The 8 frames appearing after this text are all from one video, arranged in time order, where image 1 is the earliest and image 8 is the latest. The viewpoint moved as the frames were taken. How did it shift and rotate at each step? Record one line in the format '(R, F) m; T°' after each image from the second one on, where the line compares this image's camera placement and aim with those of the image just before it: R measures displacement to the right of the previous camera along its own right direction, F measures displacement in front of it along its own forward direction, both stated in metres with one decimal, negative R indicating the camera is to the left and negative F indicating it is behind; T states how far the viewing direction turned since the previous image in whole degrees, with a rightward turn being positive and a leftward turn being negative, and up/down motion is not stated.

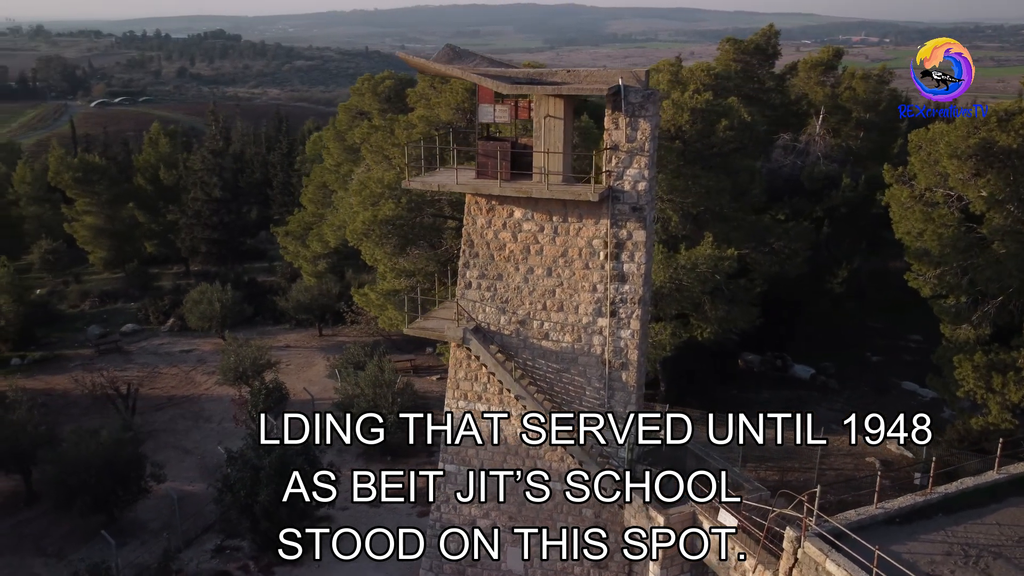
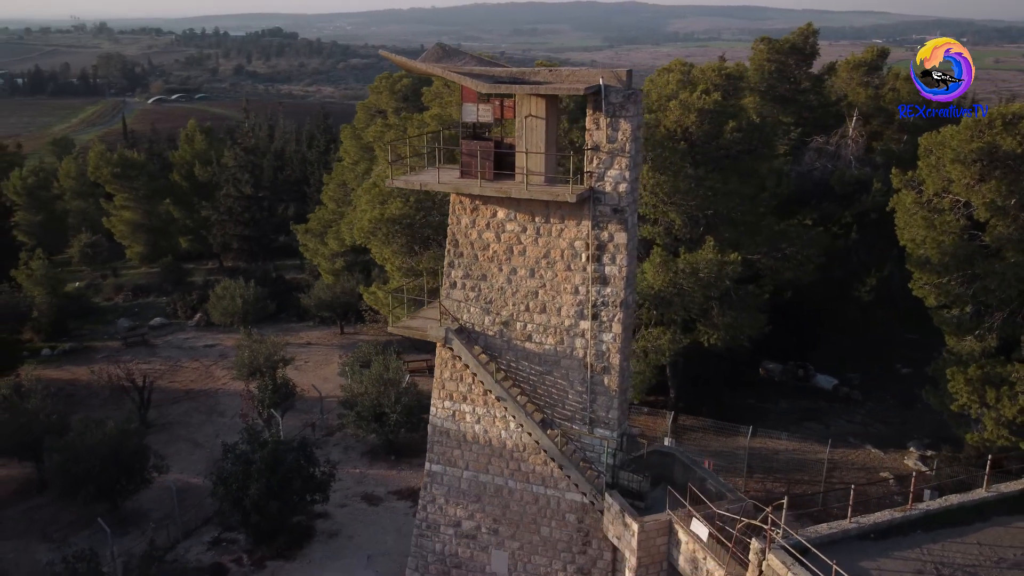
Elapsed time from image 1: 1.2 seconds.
(+0.7, +0.1) m; -3°
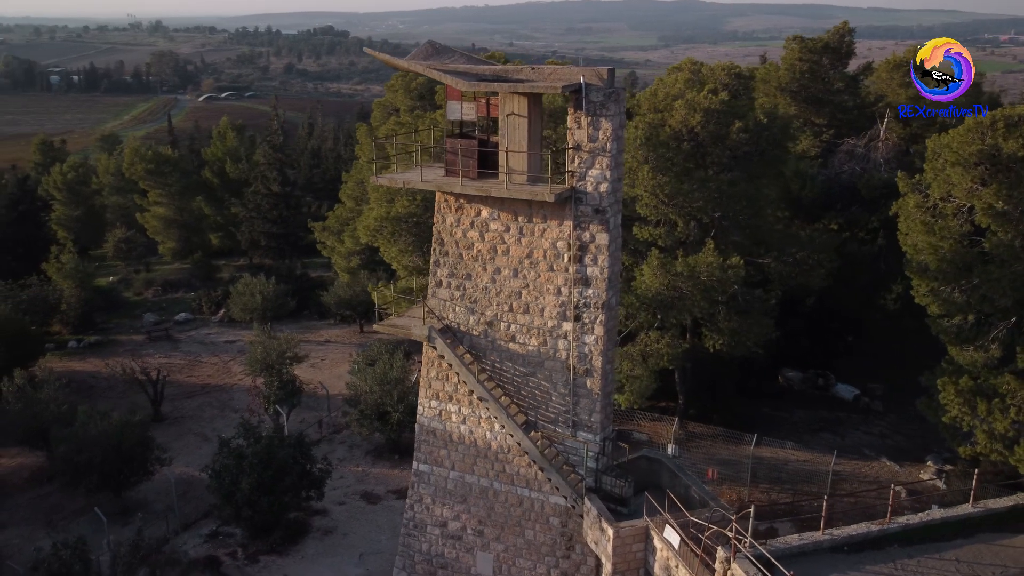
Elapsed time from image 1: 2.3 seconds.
(+0.7, +0.1) m; -2°
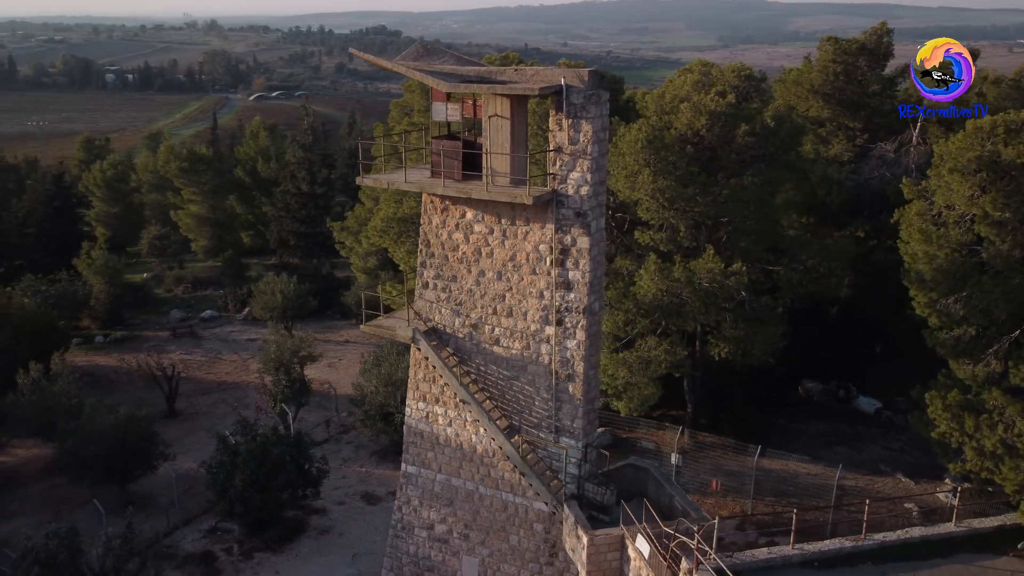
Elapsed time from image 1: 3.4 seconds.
(+0.7, +0.1) m; -2°
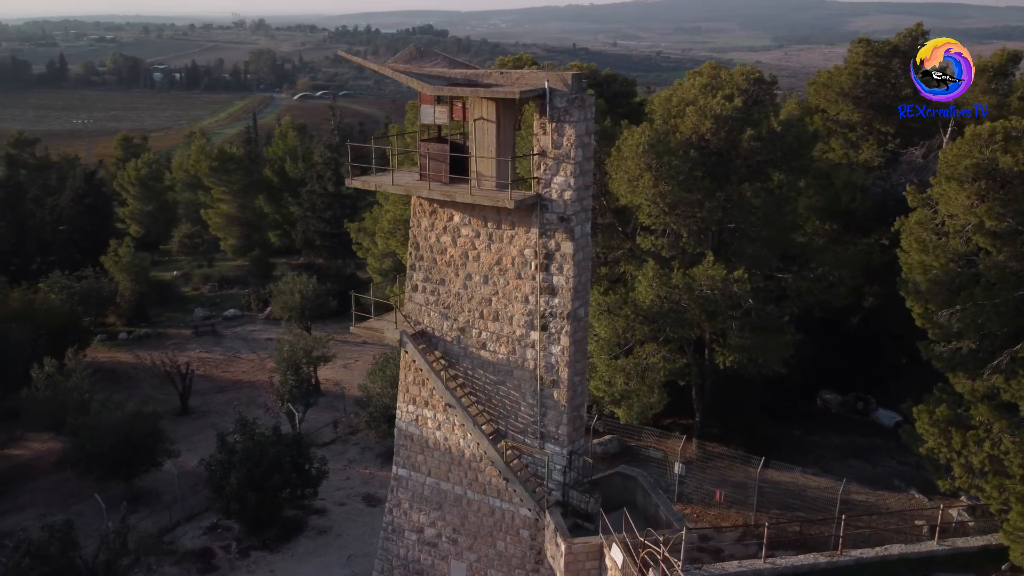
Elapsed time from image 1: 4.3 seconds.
(+0.6, +0.1) m; -2°
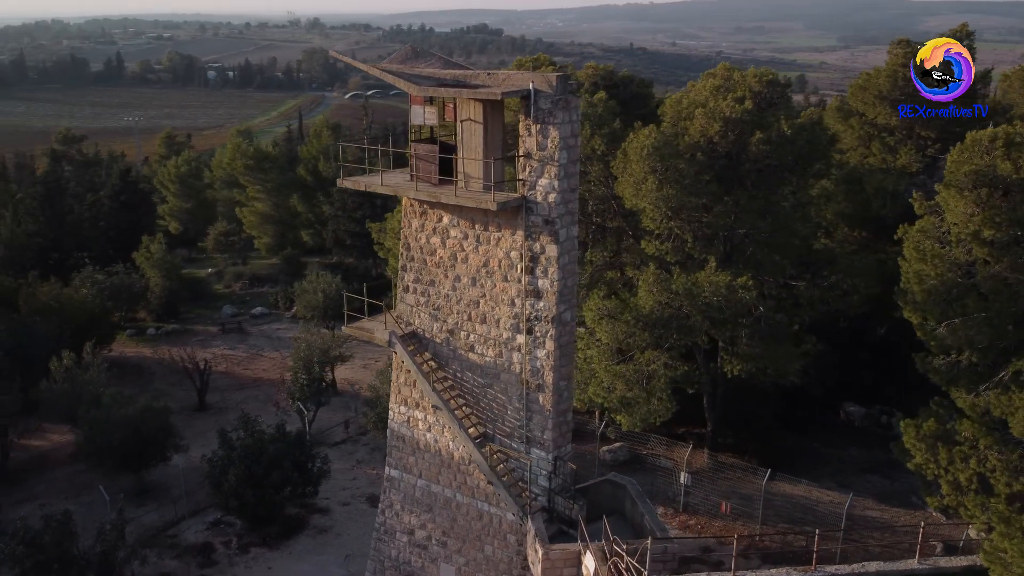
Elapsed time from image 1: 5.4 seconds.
(+0.6, +0.1) m; -3°
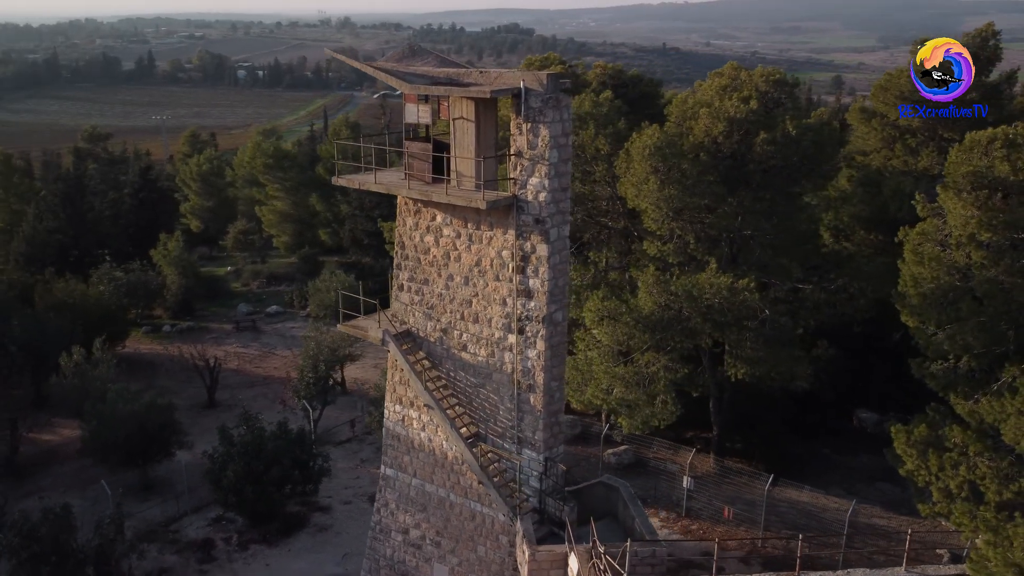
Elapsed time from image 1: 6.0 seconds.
(+0.4, +0.1) m; -1°
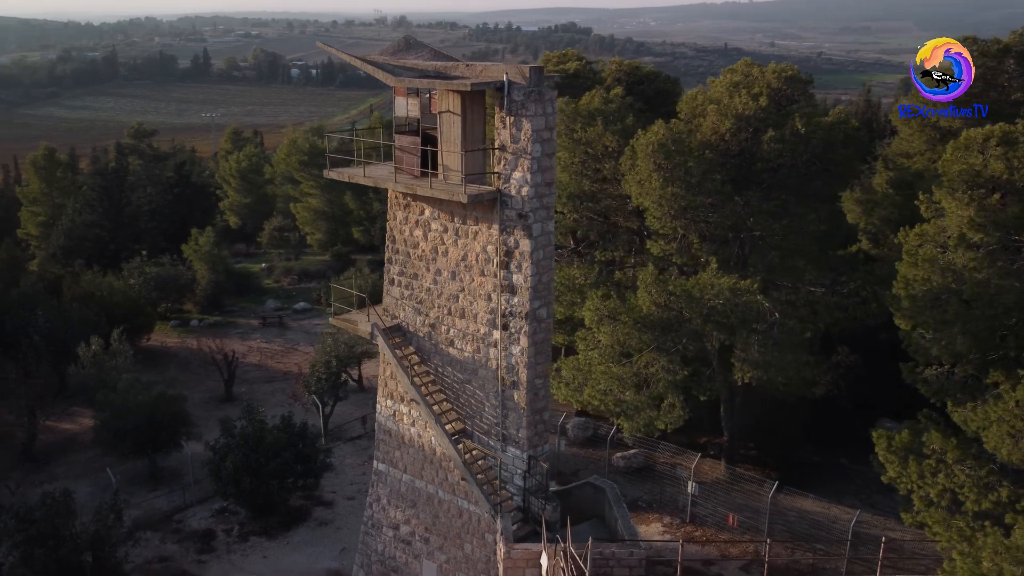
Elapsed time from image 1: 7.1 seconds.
(+0.6, +0.1) m; -3°
